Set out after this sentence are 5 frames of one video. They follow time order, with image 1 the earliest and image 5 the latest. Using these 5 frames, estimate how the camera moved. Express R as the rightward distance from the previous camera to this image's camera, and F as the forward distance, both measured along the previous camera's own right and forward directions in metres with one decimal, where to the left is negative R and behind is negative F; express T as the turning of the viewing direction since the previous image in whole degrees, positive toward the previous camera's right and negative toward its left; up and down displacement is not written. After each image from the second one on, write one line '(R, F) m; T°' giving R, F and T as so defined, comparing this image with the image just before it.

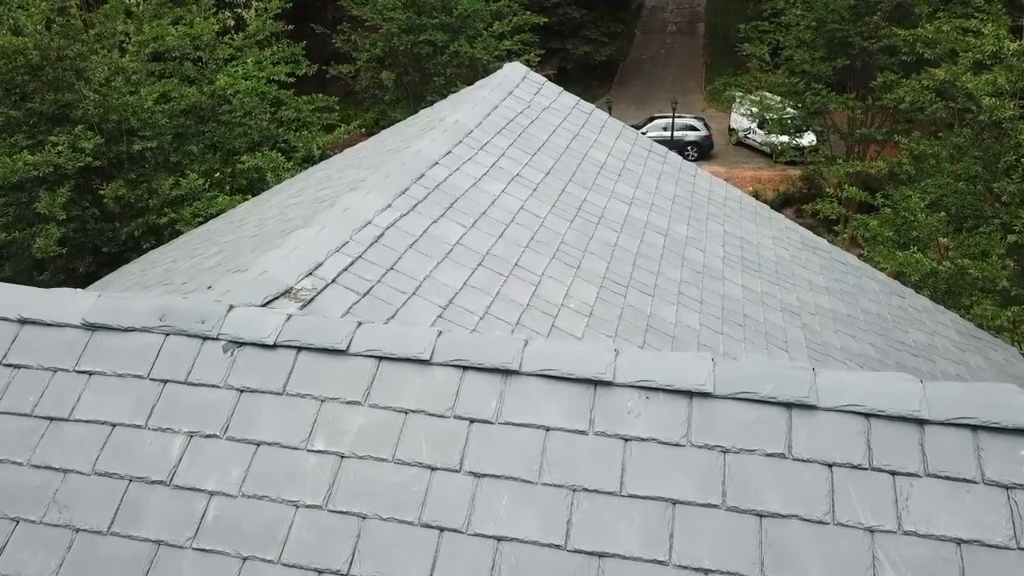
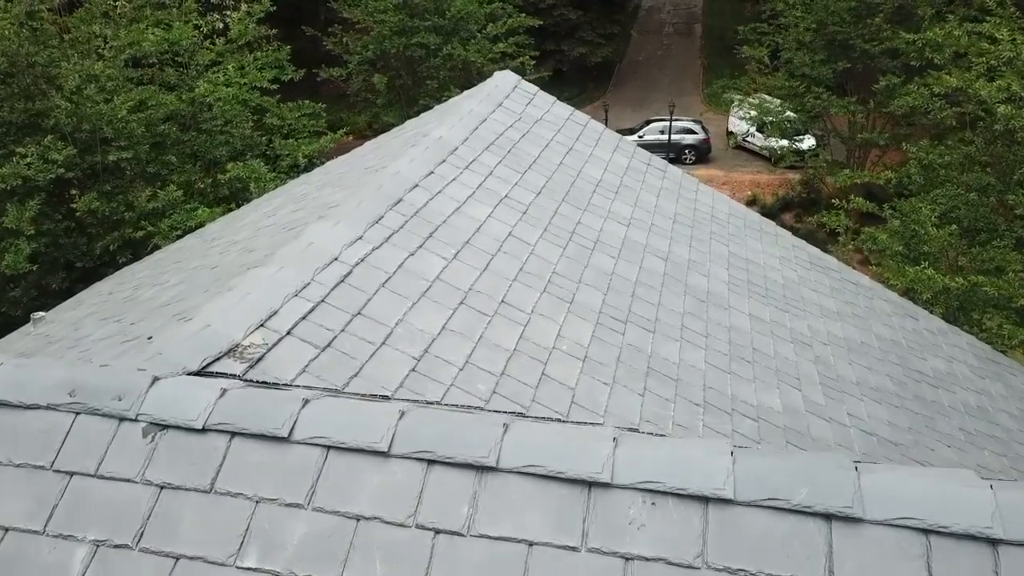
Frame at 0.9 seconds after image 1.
(+0.1, +0.5) m; 0°
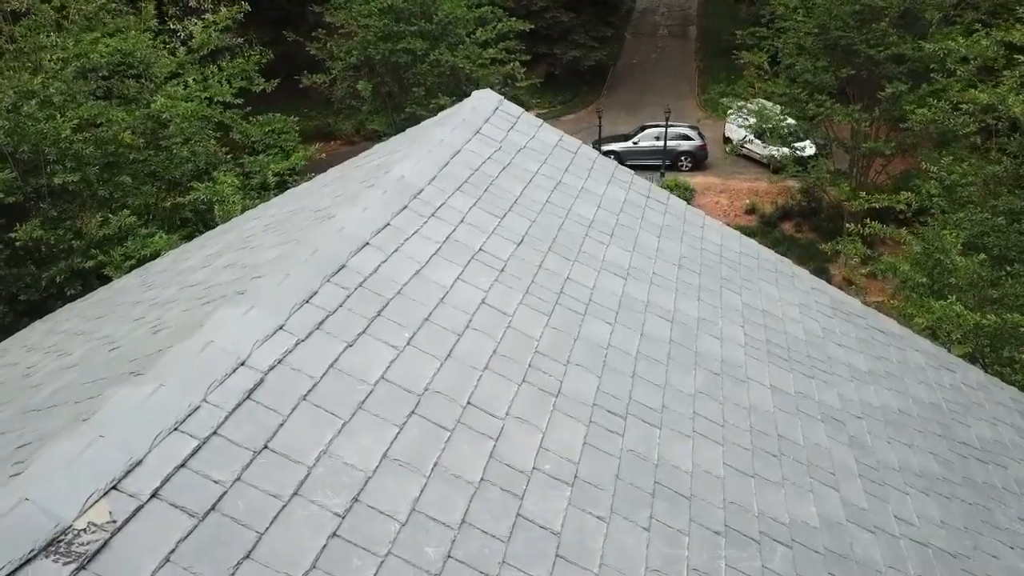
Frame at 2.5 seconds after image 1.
(+0.1, +0.9) m; 0°
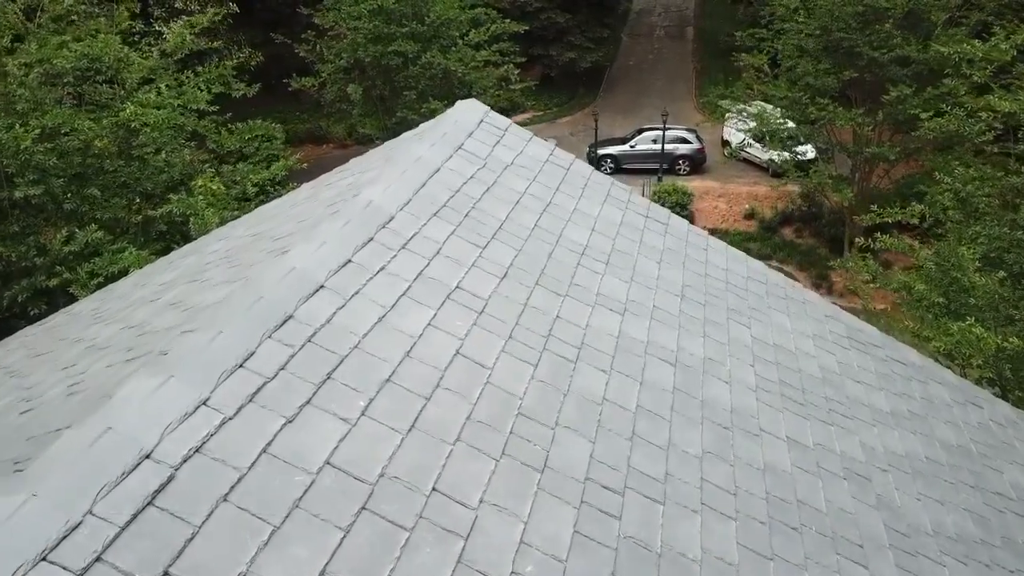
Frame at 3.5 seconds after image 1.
(+0.1, +0.5) m; 0°
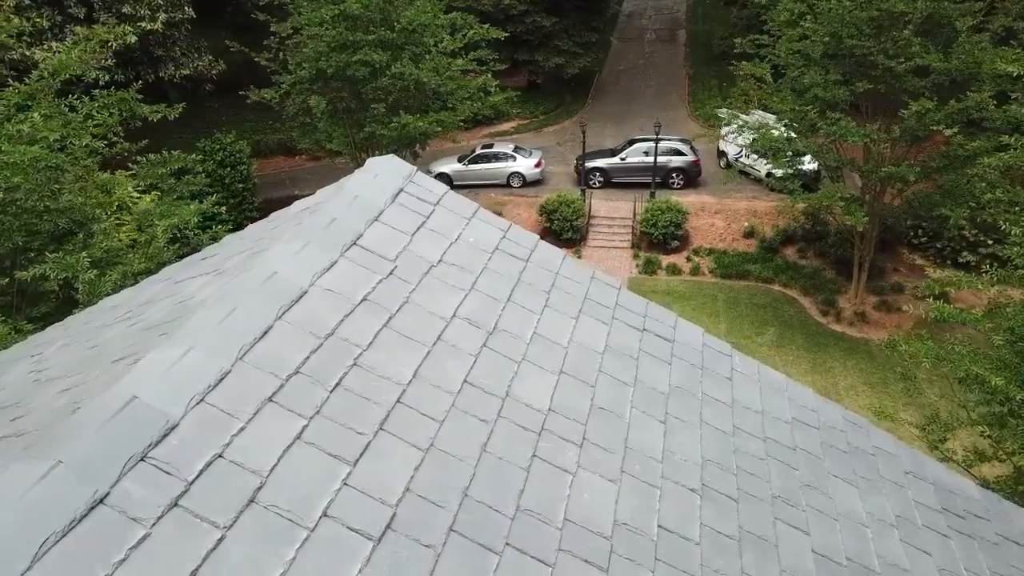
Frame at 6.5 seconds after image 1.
(+0.3, +1.9) m; +1°
